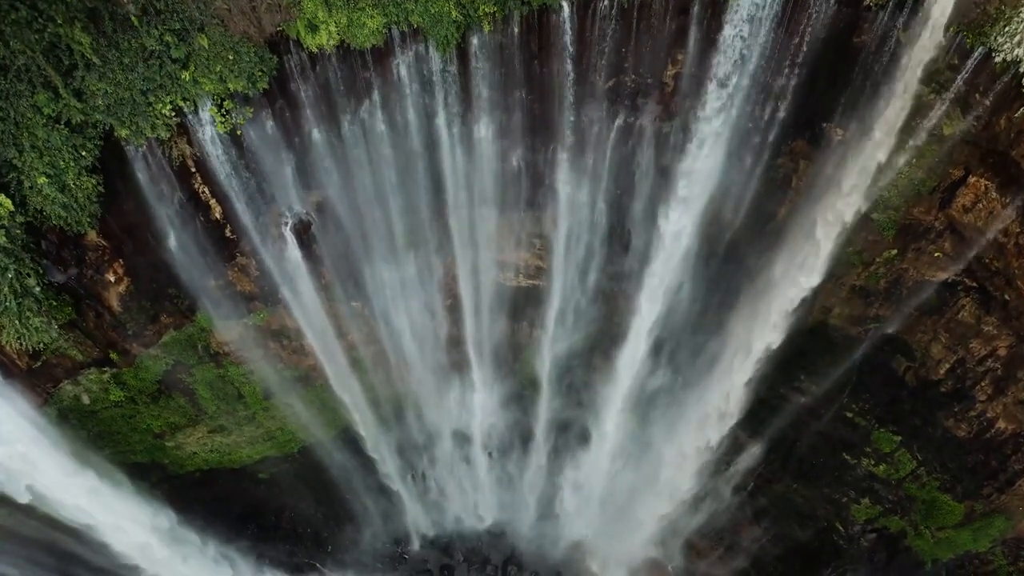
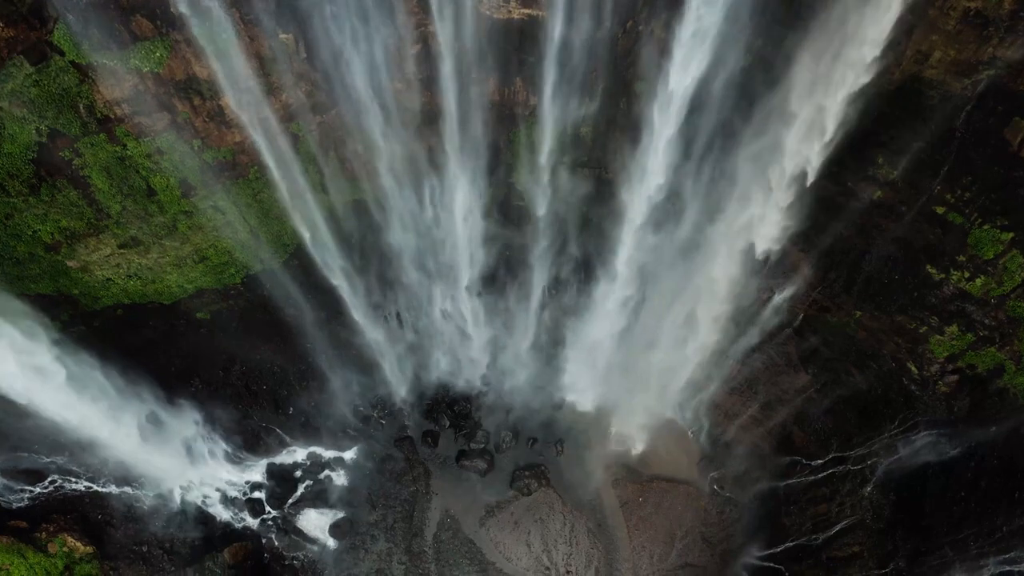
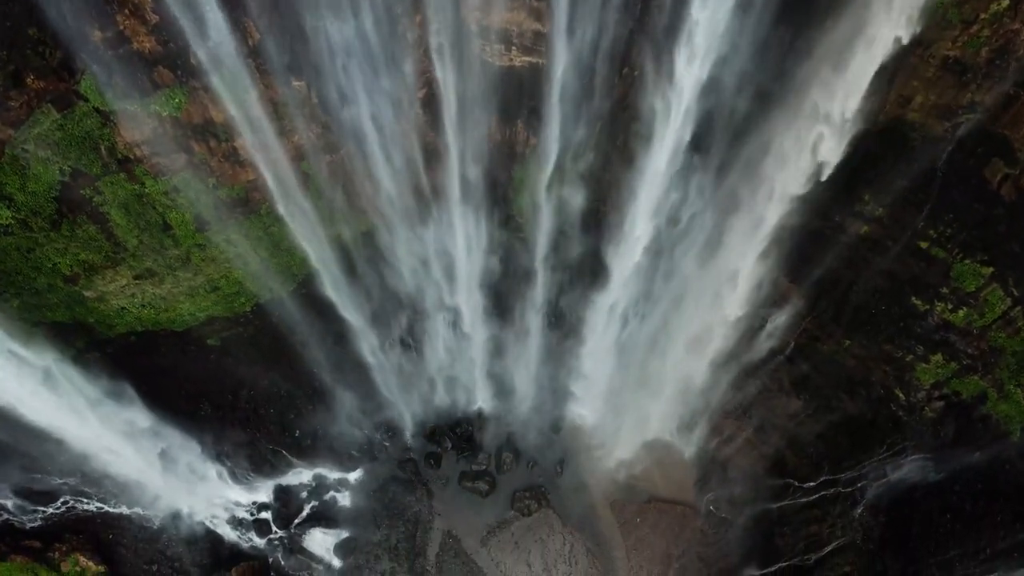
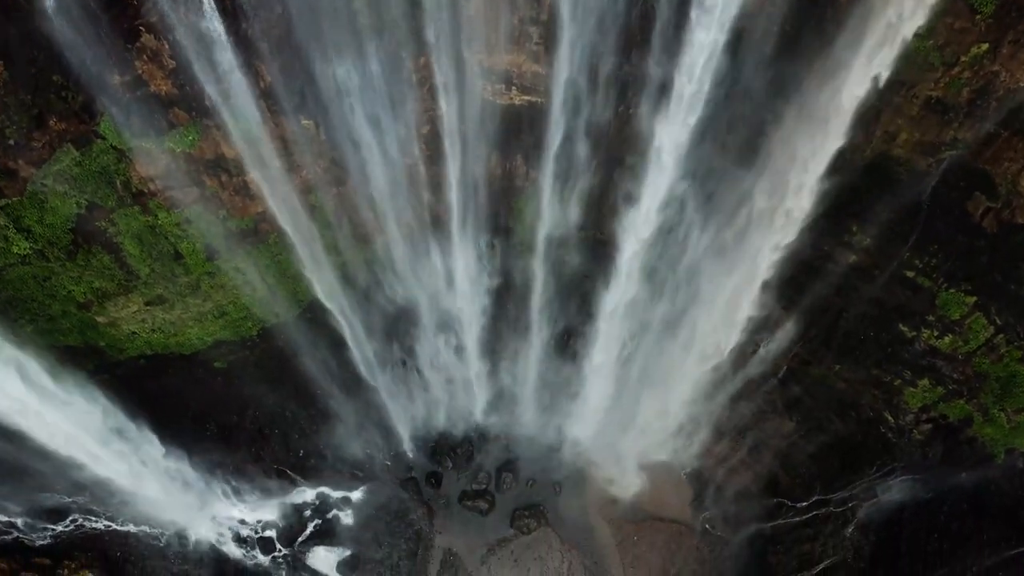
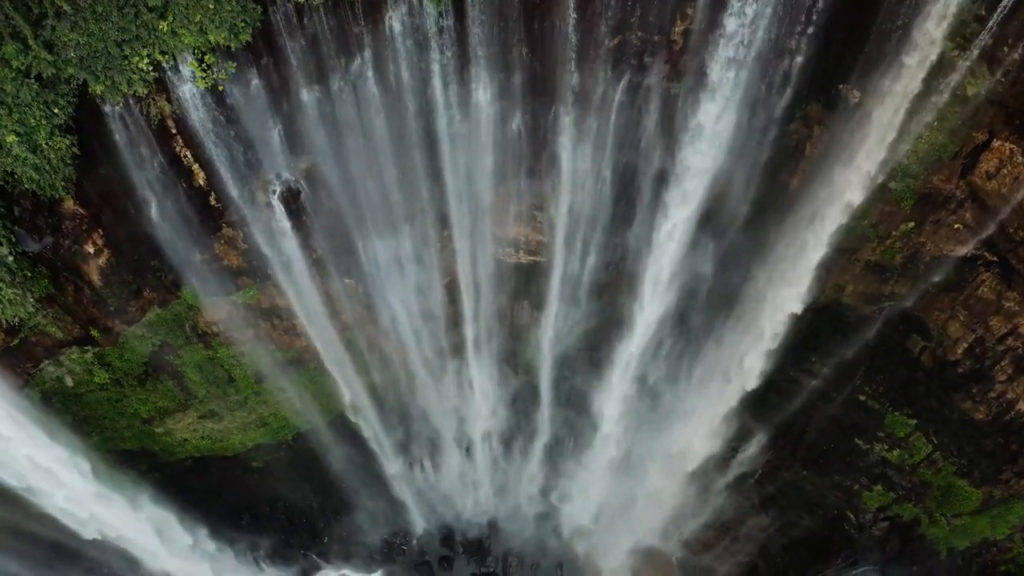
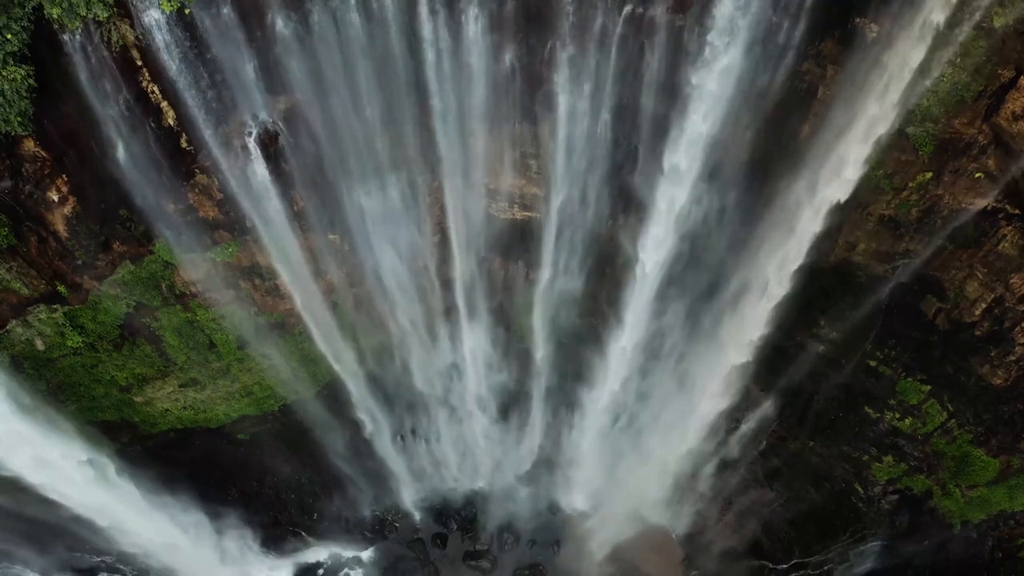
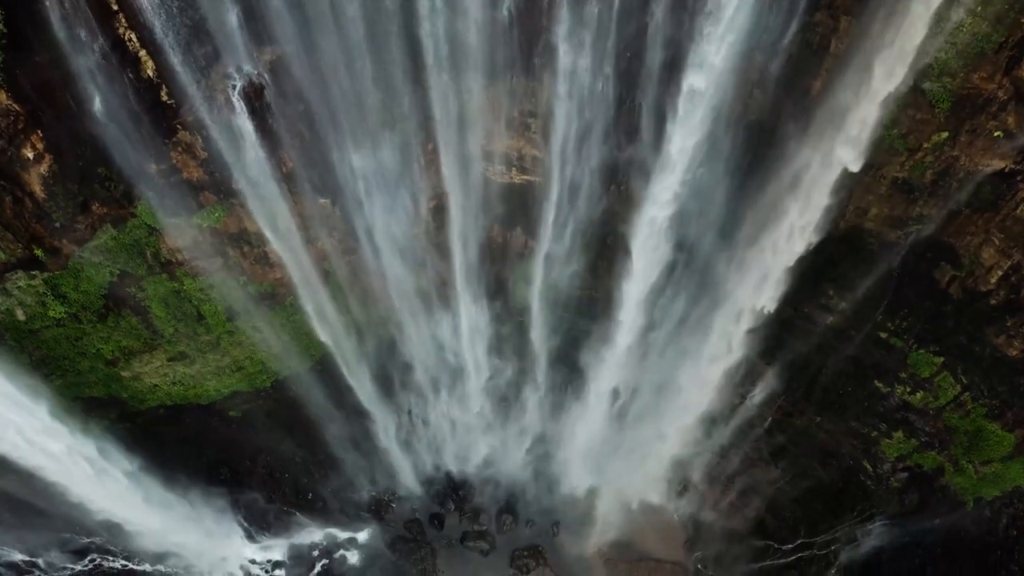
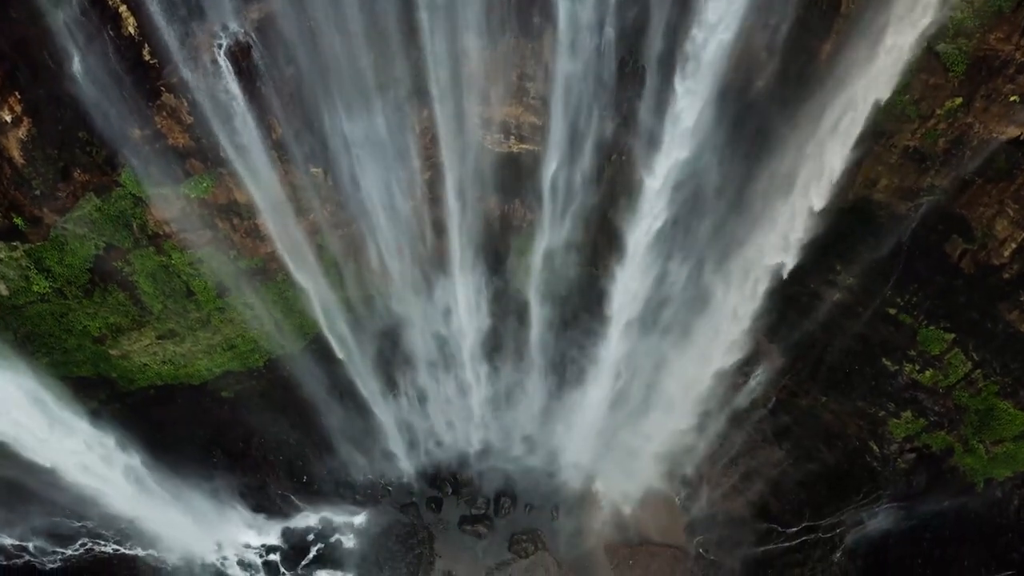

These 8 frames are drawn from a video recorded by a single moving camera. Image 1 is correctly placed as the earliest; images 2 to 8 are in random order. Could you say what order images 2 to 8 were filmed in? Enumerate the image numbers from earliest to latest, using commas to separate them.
5, 6, 7, 8, 4, 3, 2
